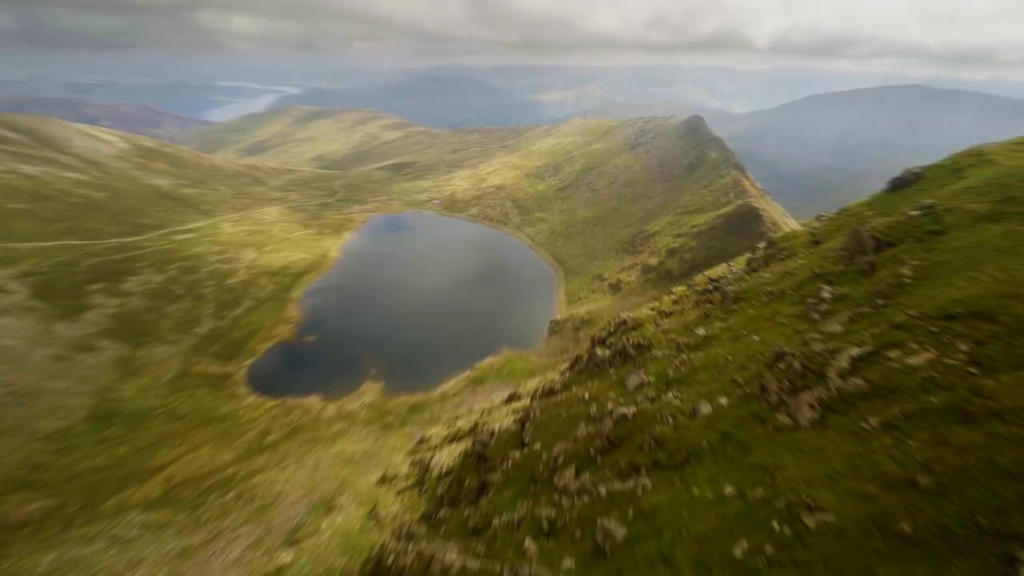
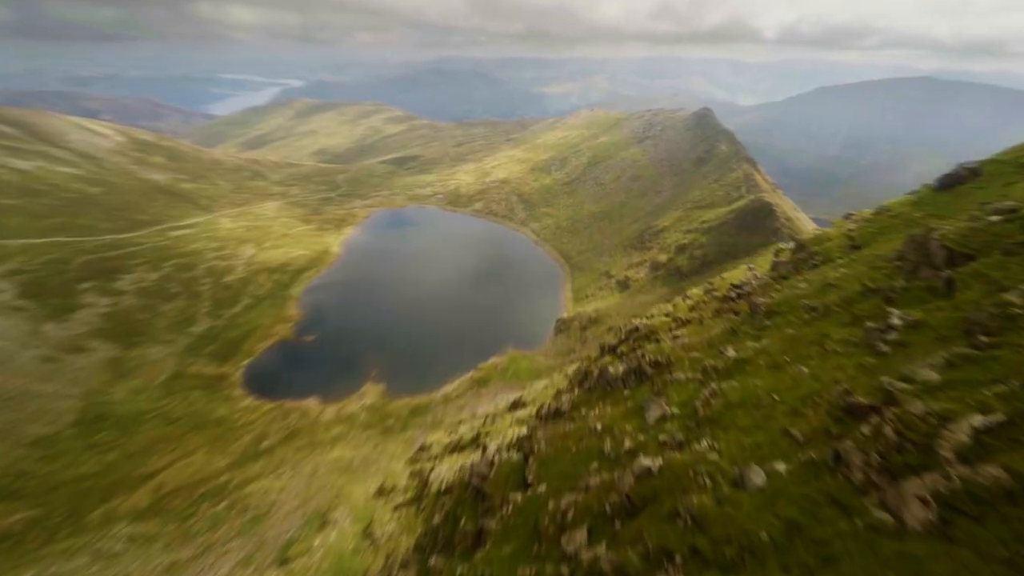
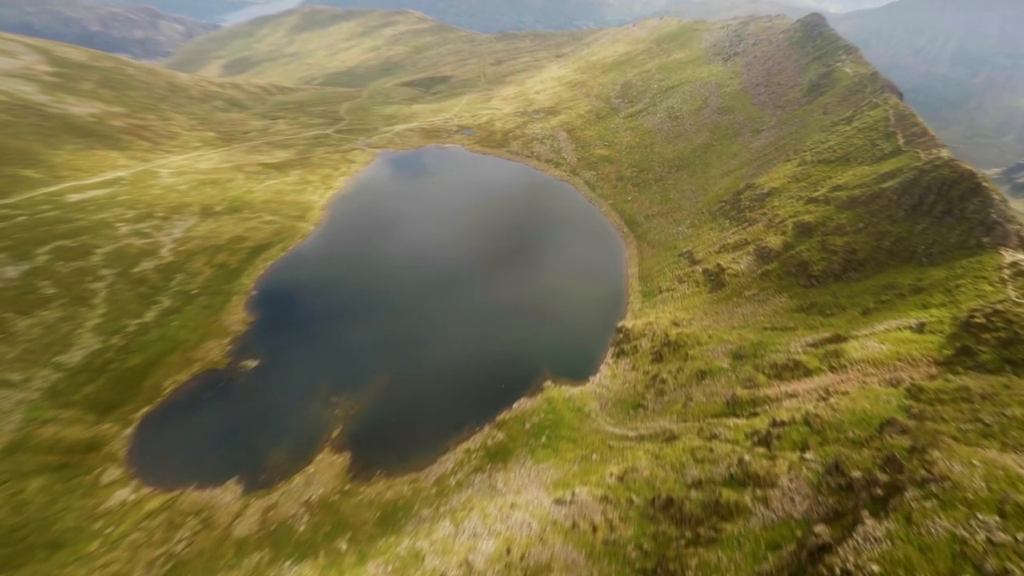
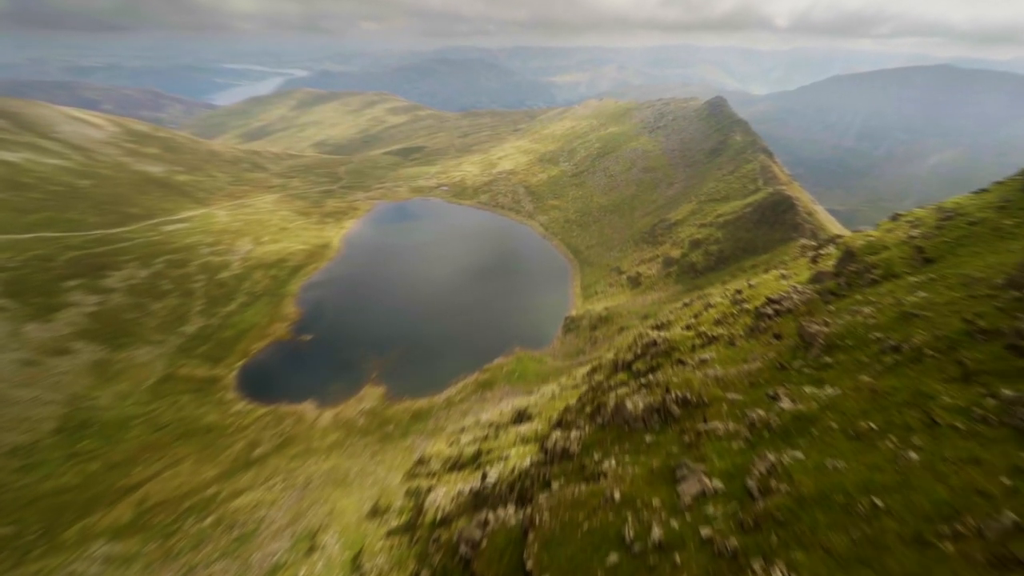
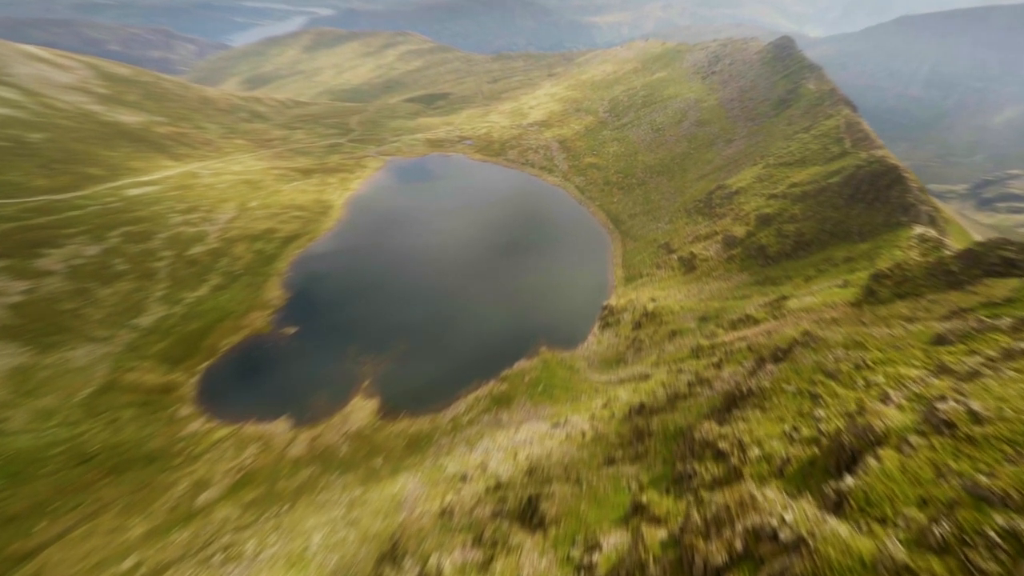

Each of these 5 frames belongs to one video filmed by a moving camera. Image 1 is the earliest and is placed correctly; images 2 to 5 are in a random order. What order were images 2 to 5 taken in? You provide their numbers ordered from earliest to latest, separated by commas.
2, 4, 5, 3
